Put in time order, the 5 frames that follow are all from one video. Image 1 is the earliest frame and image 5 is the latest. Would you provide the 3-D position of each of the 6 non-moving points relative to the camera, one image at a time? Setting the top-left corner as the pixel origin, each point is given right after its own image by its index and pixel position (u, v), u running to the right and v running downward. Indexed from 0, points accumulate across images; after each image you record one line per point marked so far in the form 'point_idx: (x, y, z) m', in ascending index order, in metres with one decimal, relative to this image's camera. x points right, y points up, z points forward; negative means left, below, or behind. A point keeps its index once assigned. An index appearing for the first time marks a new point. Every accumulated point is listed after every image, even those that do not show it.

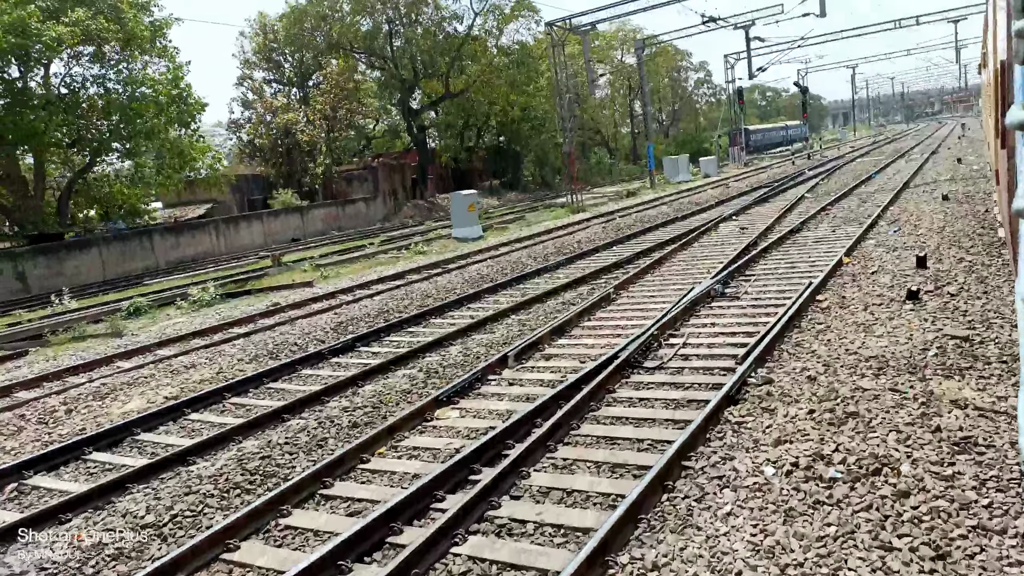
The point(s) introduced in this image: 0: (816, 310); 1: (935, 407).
0: (+3.3, -0.3, +8.0) m
1: (+2.7, -0.8, +4.7) m
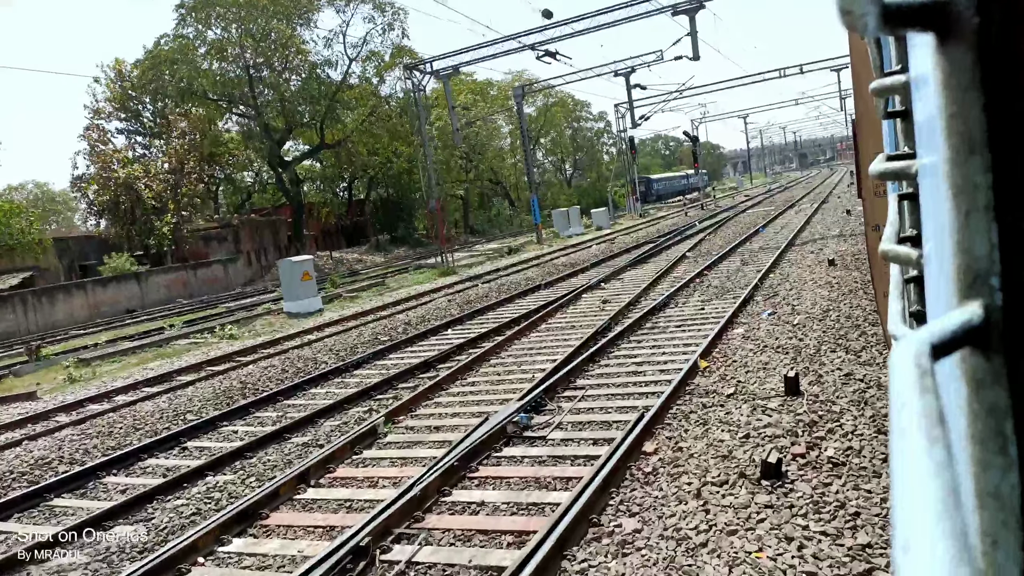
0: (+0.8, -1.3, +5.0) m
1: (+0.6, -1.7, +1.7) m
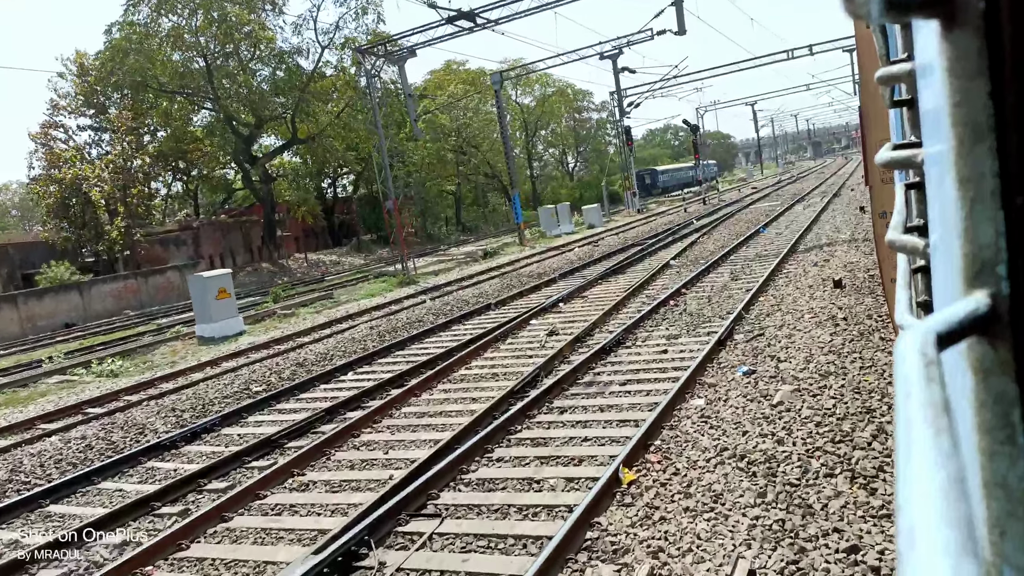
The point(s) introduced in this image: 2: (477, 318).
0: (-0.5, -1.9, +2.2) m
1: (-0.7, -2.2, -1.1) m
2: (-0.6, -0.5, +13.1) m
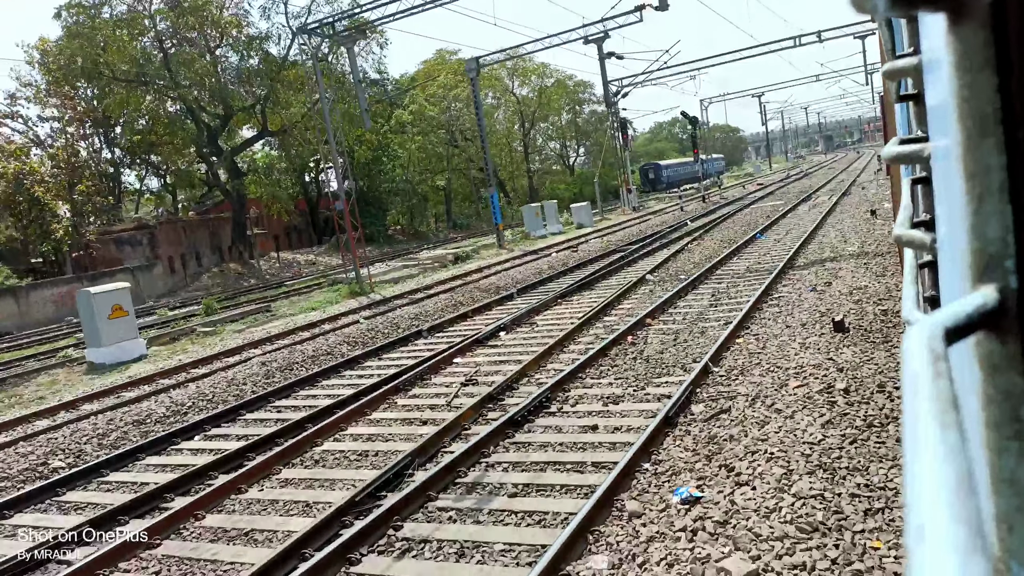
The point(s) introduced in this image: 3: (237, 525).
0: (-1.7, -2.3, -0.2) m
1: (-2.0, -2.7, -3.5) m
2: (-1.7, -0.9, +10.7) m
3: (-1.9, -1.7, +5.5) m
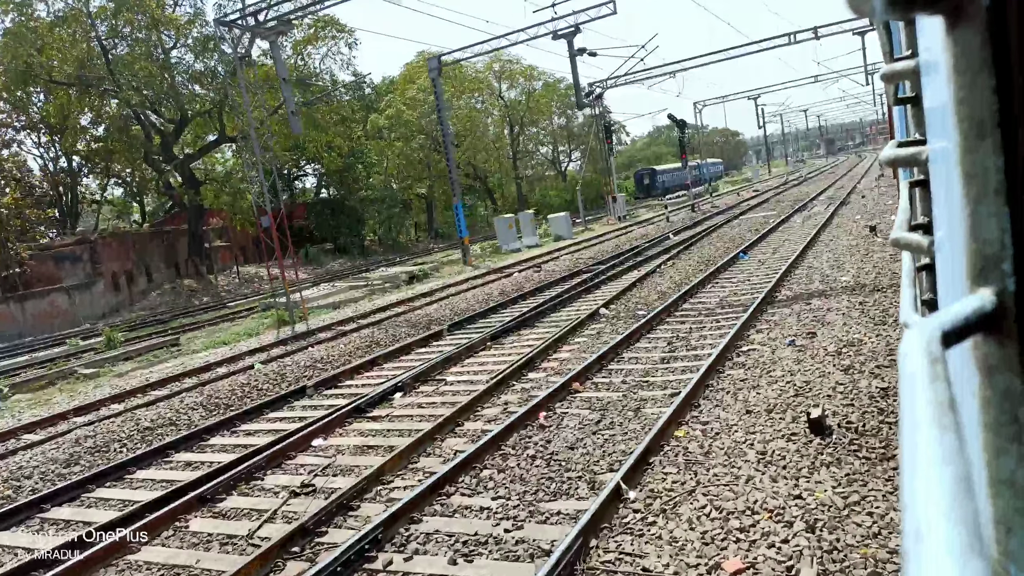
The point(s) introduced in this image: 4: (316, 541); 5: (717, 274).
0: (-2.9, -2.9, -2.6) m
1: (-3.2, -3.2, -5.9) m
2: (-2.9, -1.5, +8.3) m
3: (-3.1, -2.2, +3.1) m
4: (-1.3, -1.7, +5.1) m
5: (+3.9, +0.3, +14.0) m
